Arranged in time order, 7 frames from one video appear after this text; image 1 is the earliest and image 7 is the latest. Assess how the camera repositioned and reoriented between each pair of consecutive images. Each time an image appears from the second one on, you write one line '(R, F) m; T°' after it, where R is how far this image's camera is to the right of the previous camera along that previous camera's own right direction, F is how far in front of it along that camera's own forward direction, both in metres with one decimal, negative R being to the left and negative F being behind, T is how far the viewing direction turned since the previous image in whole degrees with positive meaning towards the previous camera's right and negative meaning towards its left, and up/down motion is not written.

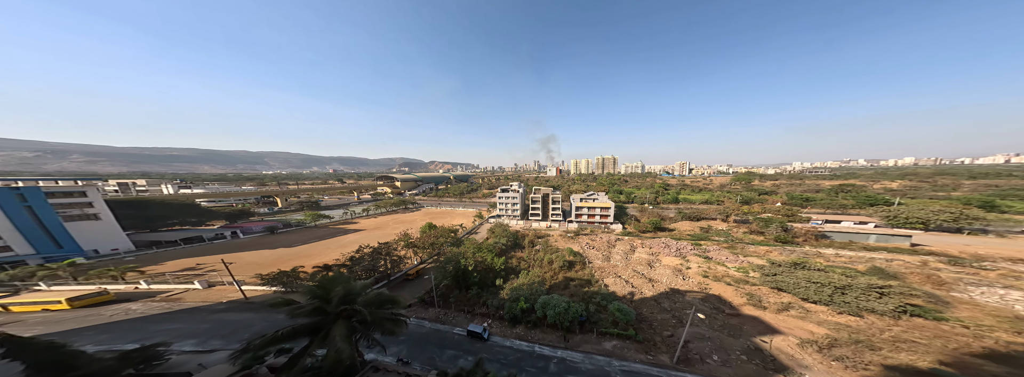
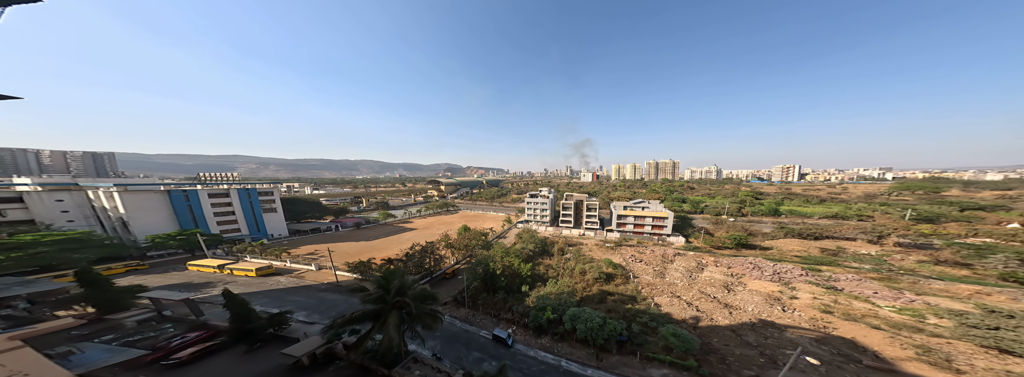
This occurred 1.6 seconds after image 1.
(-0.5, +0.1) m; -11°
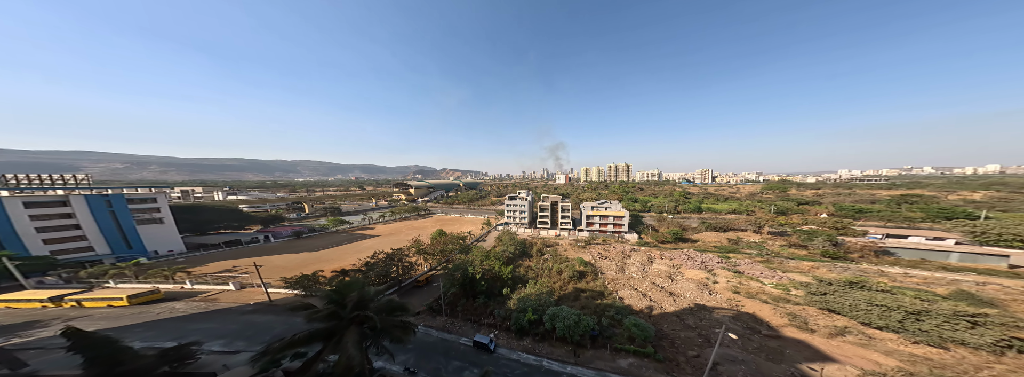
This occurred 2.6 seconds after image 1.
(+0.4, -0.1) m; +8°
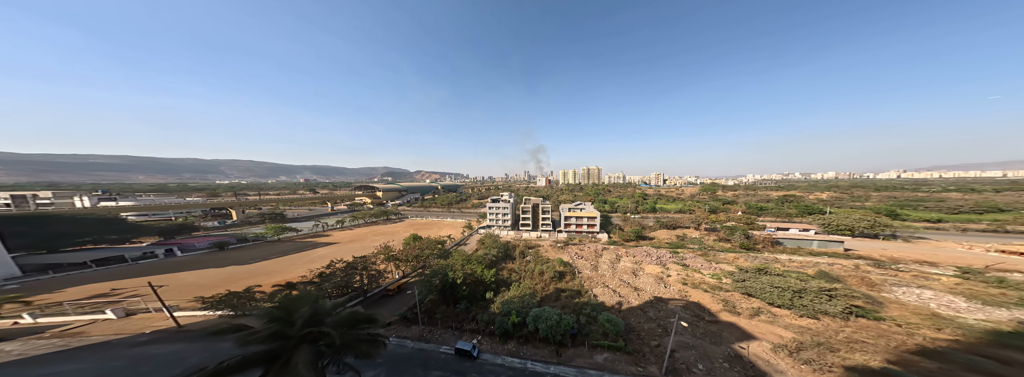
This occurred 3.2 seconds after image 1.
(+0.3, 0.0) m; +6°
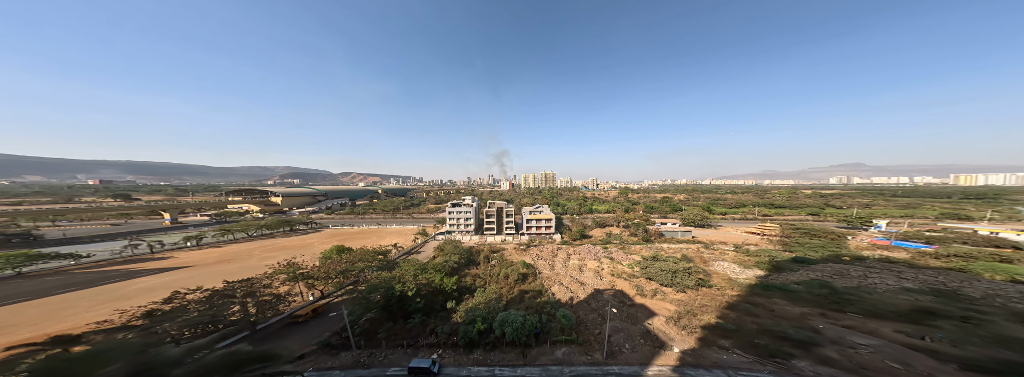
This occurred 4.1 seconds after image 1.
(+1.0, +1.6) m; +9°
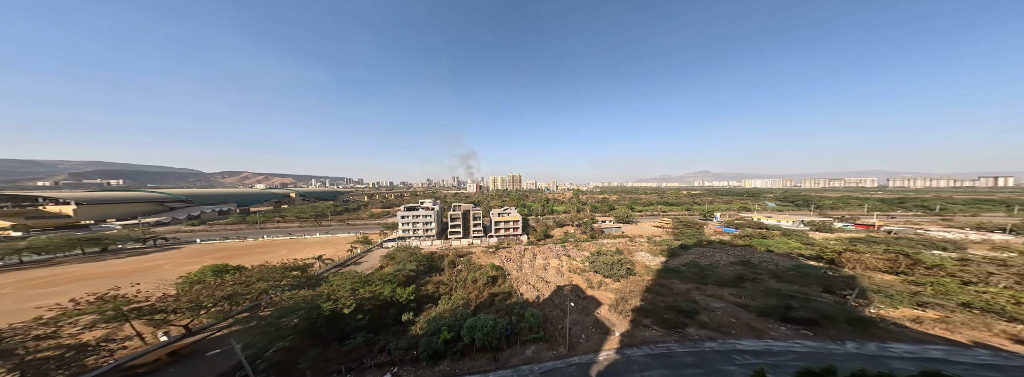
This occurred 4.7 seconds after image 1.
(-7.4, -1.0) m; +6°
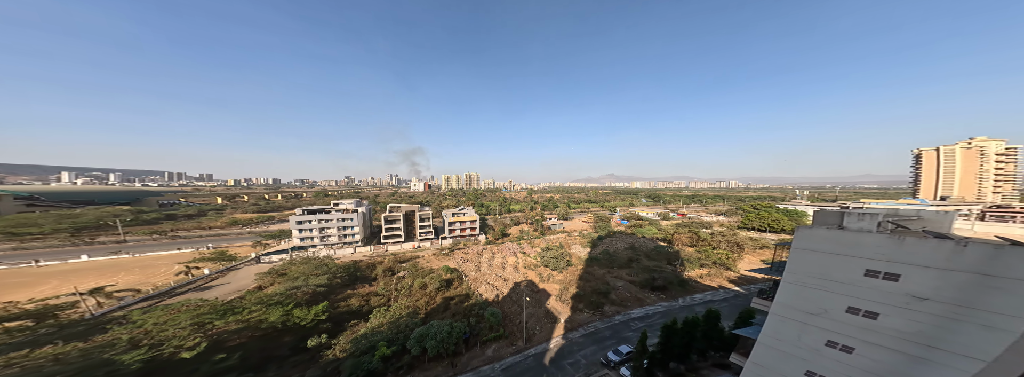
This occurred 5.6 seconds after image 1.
(+5.6, -1.5) m; +16°
